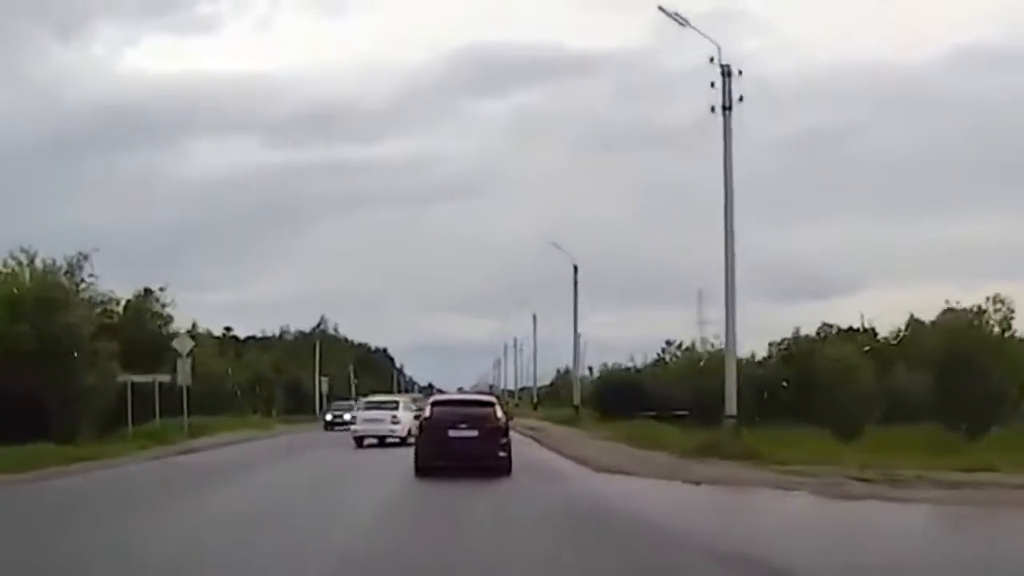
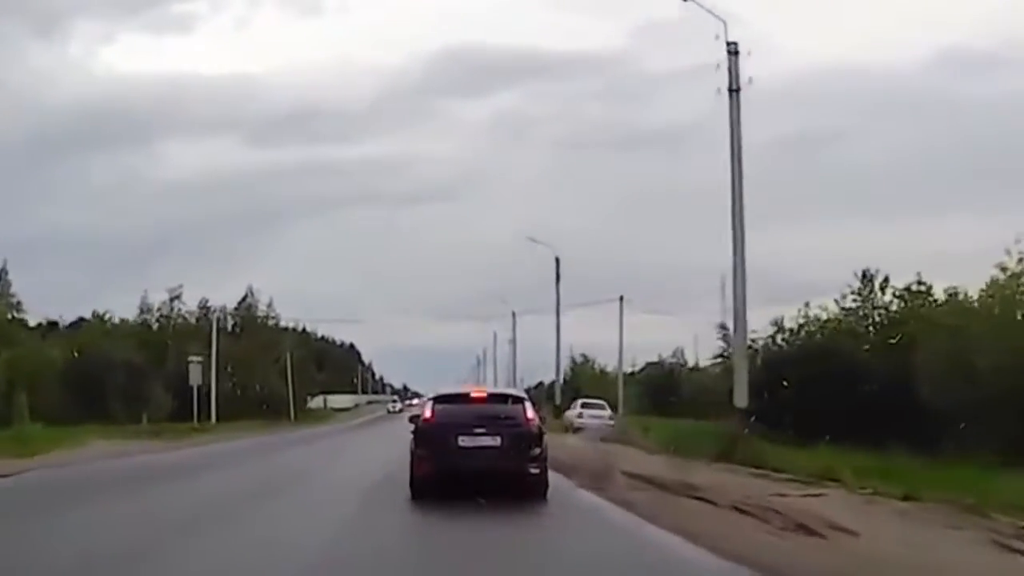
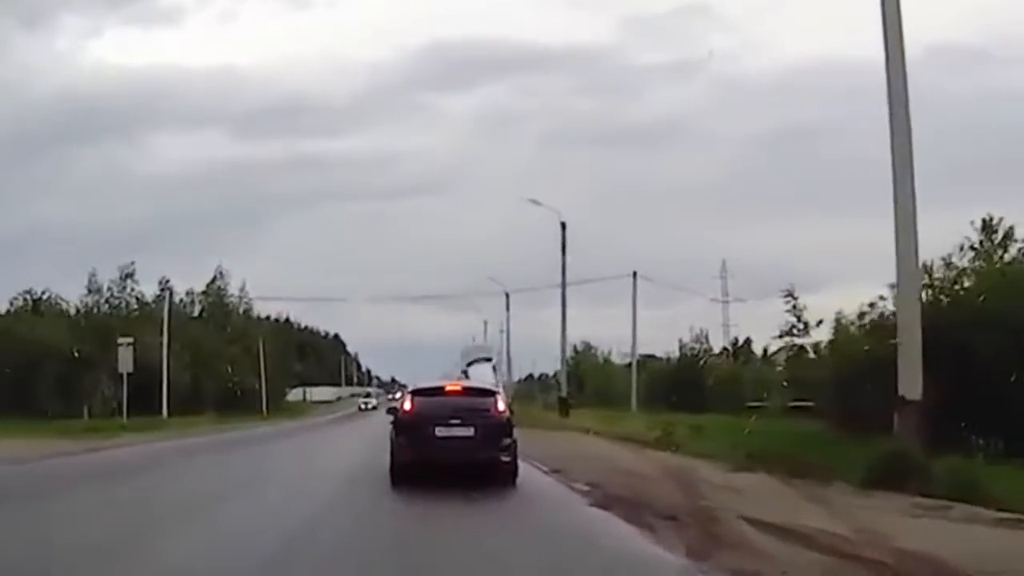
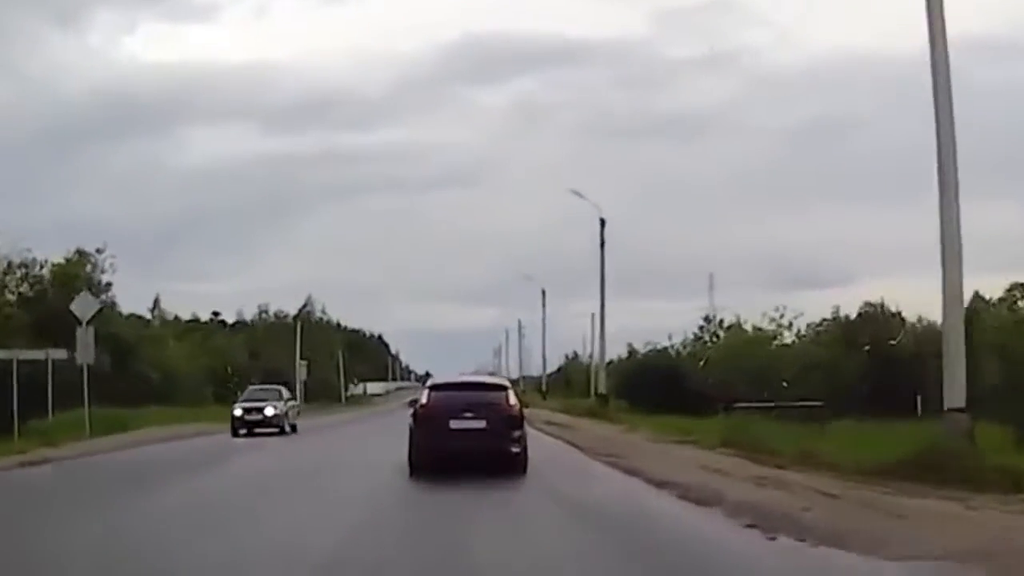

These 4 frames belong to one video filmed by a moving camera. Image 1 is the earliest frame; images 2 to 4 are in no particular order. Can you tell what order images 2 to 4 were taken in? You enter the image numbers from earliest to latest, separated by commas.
4, 2, 3
